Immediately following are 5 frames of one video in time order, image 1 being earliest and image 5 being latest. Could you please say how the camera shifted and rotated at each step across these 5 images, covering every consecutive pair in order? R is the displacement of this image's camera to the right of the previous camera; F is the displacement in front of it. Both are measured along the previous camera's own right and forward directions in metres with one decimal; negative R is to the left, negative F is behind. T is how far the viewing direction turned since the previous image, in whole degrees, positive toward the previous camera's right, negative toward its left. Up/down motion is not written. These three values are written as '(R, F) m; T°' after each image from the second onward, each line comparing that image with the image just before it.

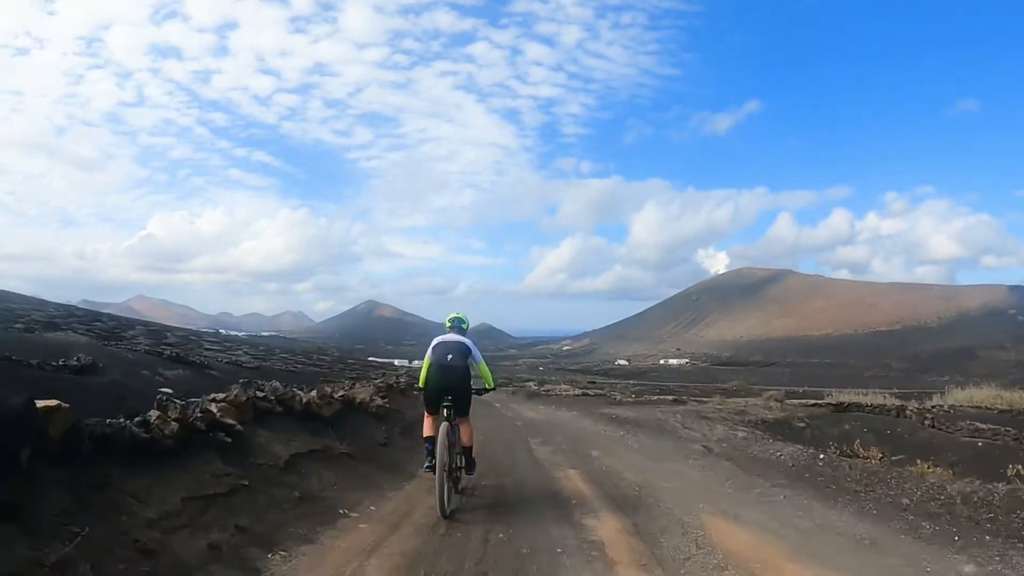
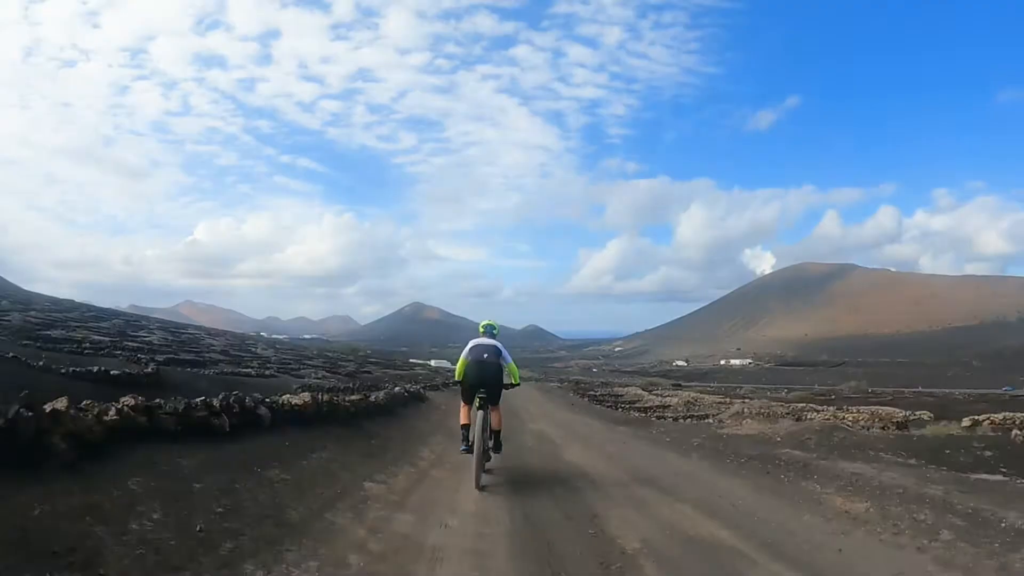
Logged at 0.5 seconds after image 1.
(-0.8, +4.7) m; -4°
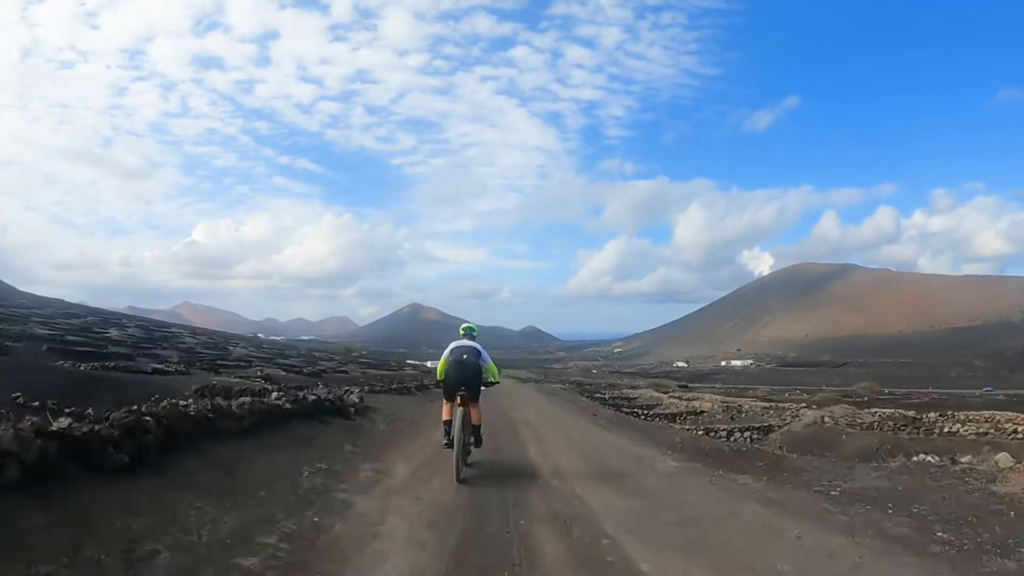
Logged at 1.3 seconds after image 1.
(-0.1, +0.8) m; 0°
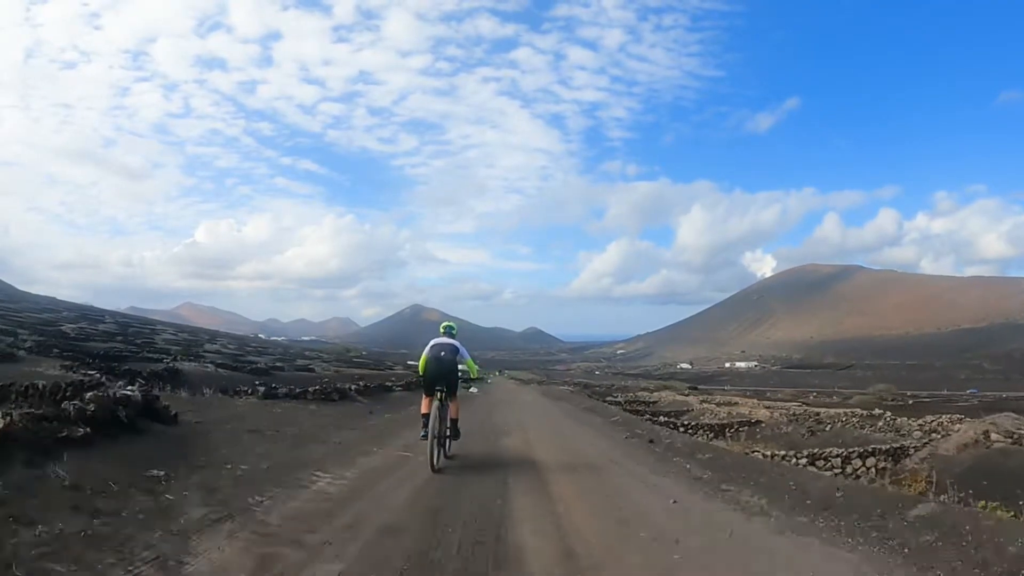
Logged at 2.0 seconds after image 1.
(-0.1, +1.0) m; 0°
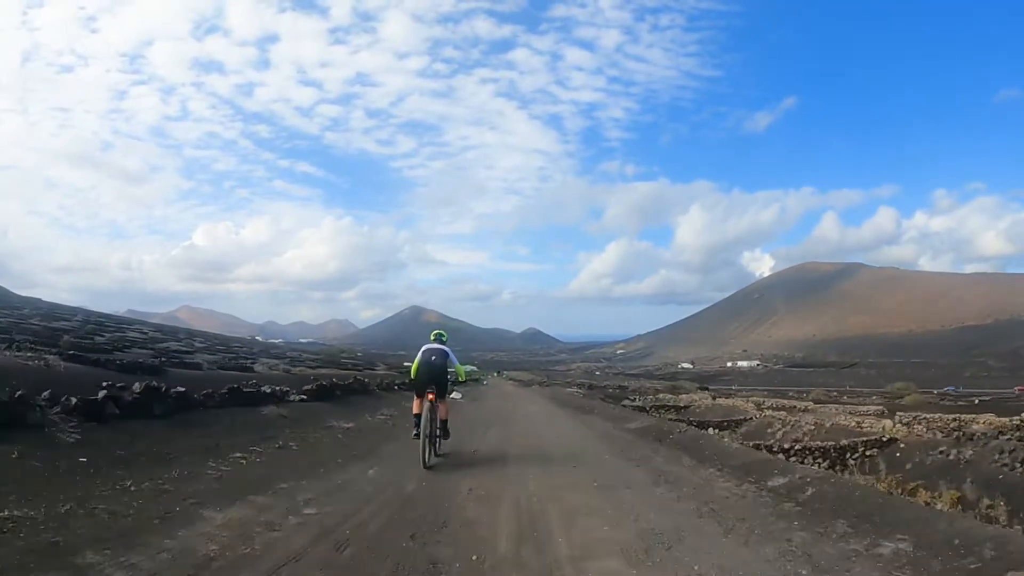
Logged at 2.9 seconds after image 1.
(0.0, +1.1) m; 0°
